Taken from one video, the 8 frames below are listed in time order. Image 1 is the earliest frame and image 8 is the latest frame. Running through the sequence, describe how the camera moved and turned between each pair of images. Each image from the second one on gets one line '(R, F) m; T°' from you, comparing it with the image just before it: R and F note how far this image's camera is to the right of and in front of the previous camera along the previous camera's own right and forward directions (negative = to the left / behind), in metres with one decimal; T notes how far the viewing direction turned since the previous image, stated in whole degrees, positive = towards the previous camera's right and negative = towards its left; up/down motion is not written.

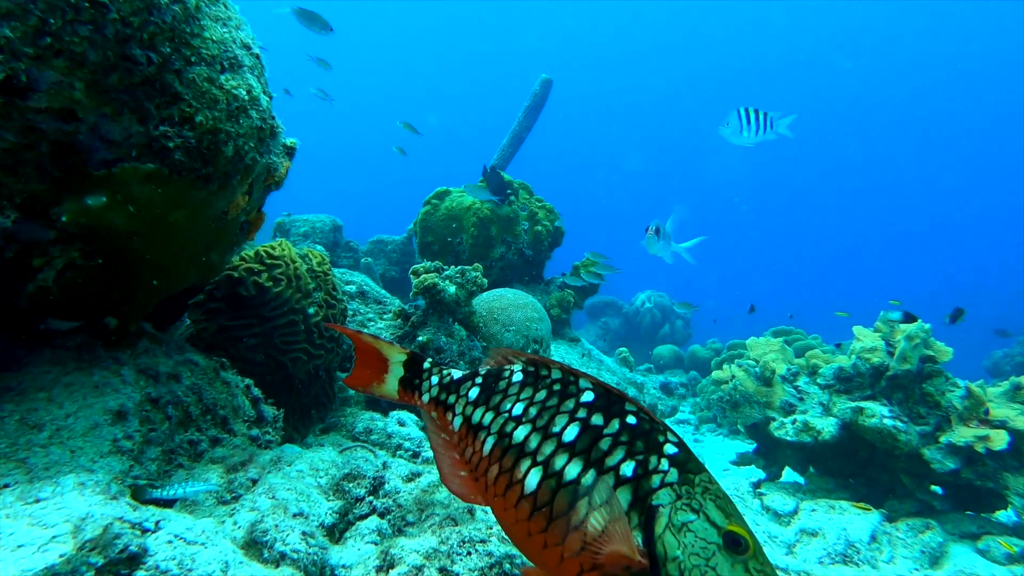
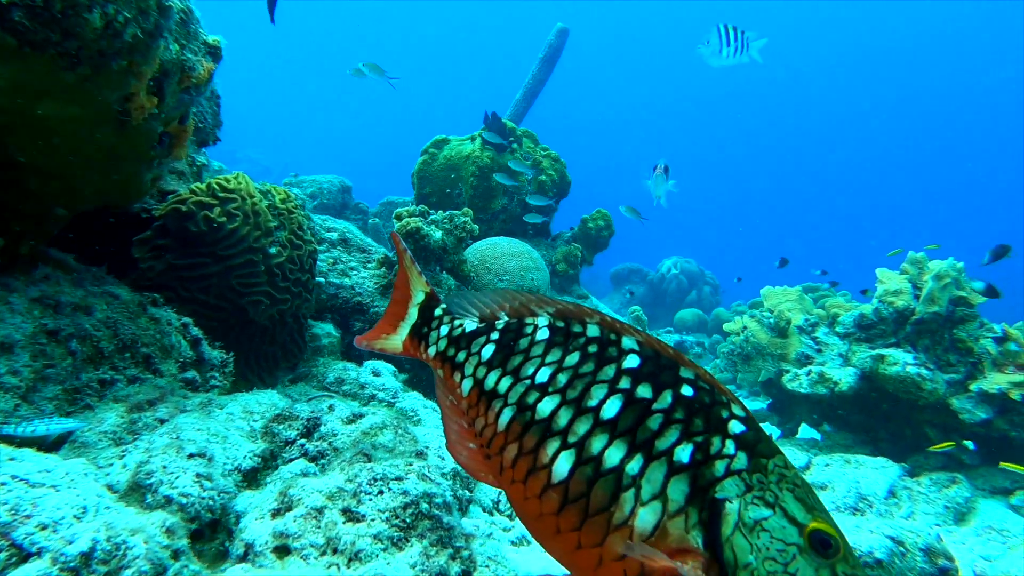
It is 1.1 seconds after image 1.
(+0.2, +0.4) m; -2°
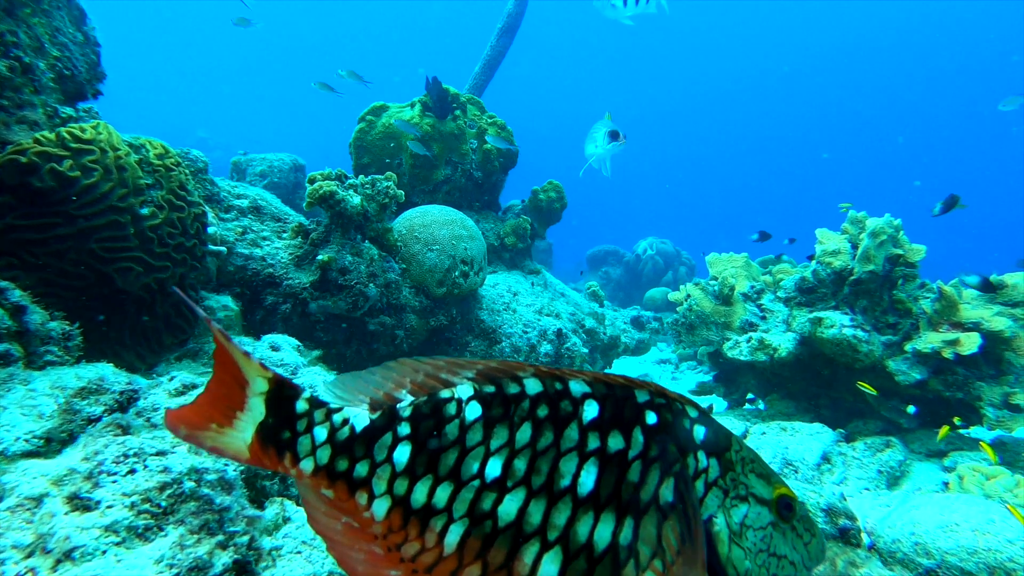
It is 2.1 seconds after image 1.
(+0.4, +0.3) m; +2°
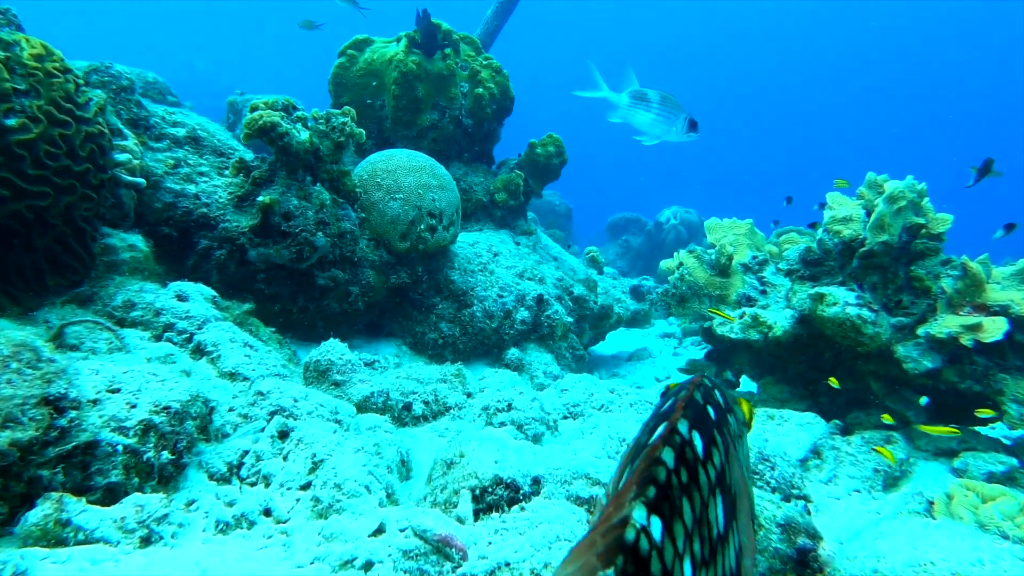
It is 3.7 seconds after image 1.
(+0.4, +0.6) m; -1°
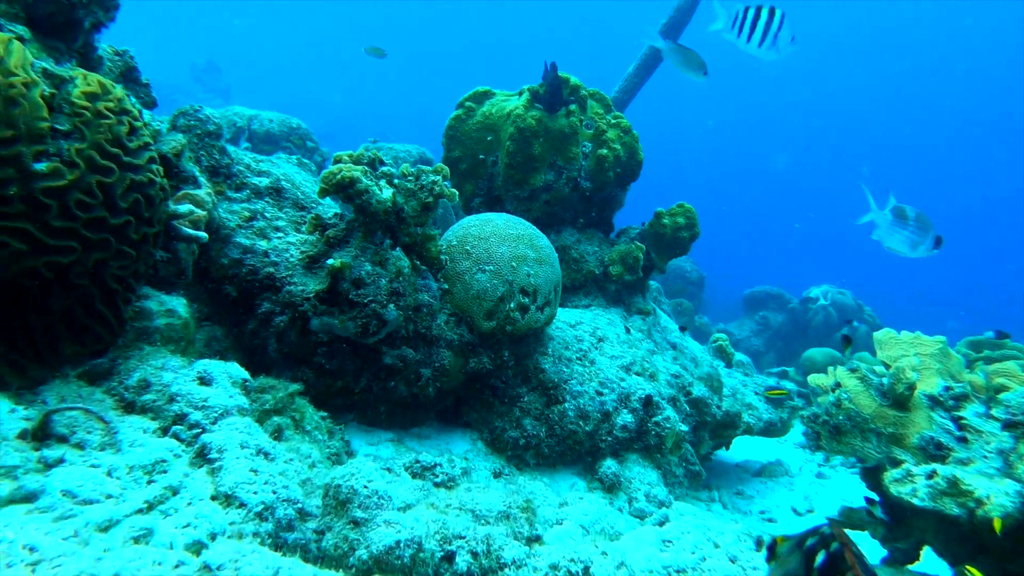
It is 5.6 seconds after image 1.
(+0.1, +0.8) m; -12°
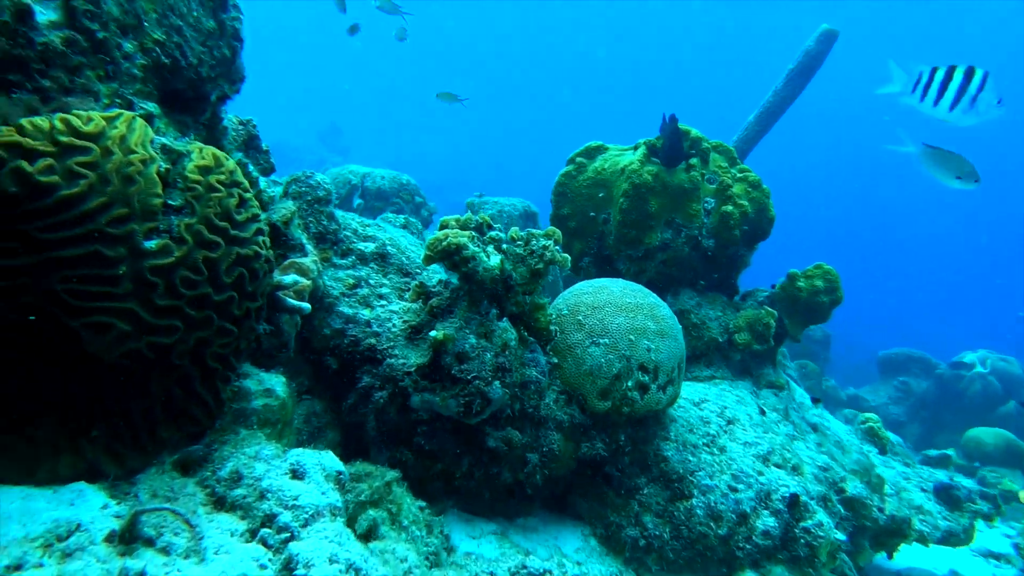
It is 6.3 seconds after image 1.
(-0.1, +0.4) m; -9°
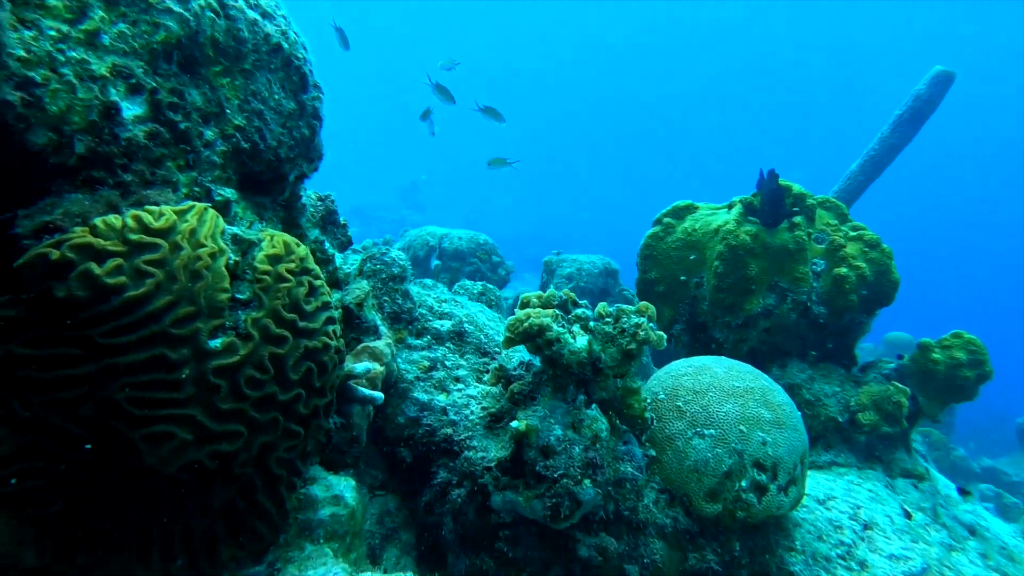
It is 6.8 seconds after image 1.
(-0.1, +0.3) m; -7°
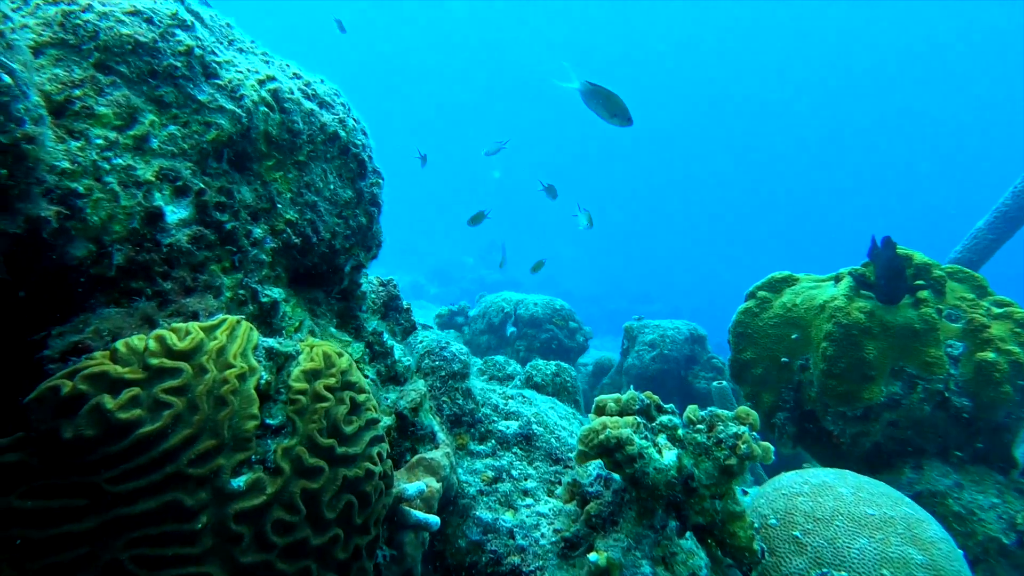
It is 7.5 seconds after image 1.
(0.0, +0.4) m; -7°
